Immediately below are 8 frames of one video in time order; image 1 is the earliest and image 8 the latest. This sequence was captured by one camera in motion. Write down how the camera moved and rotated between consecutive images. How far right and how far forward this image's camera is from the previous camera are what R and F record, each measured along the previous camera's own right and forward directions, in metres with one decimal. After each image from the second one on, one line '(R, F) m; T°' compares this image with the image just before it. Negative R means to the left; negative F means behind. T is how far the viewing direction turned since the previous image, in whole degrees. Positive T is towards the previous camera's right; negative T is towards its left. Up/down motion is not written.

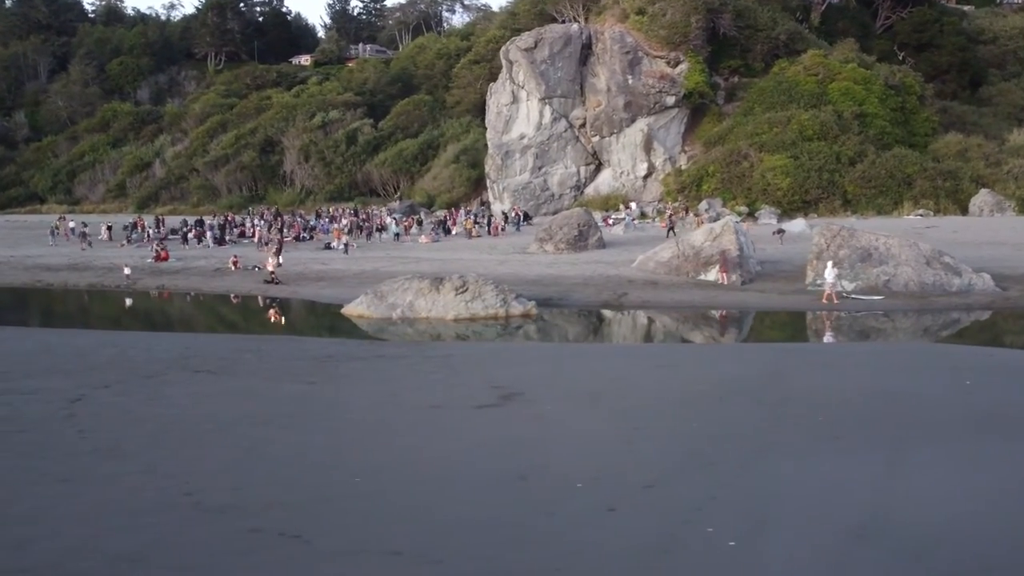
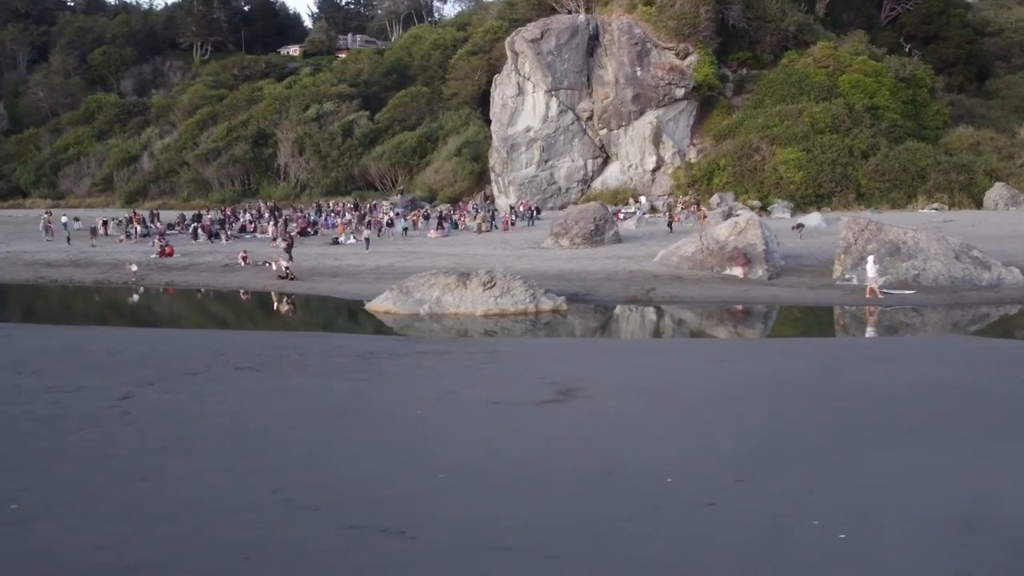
(-1.5, +0.7) m; +1°
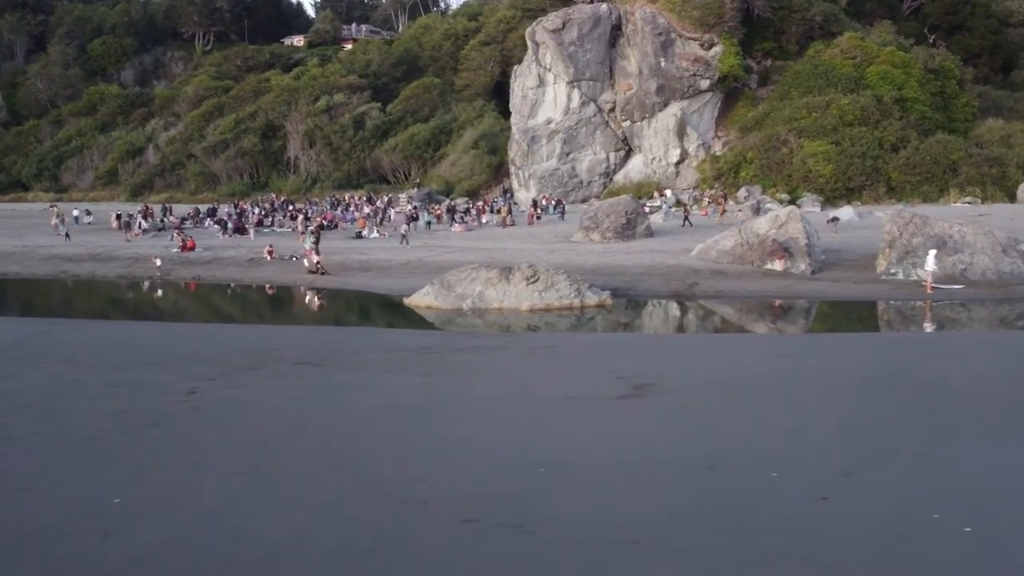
(-2.5, 0.0) m; 0°
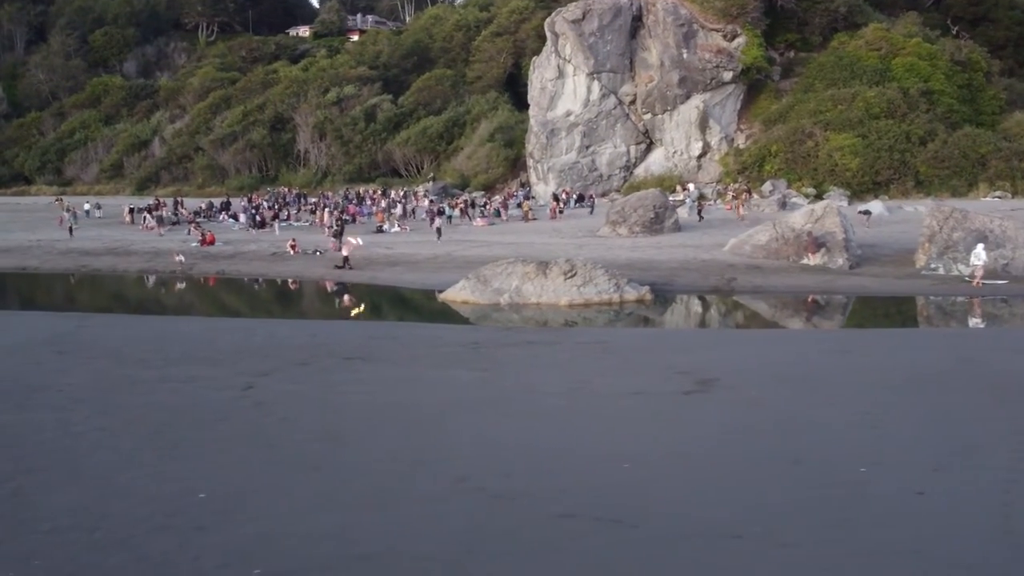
(-2.2, 0.0) m; 0°
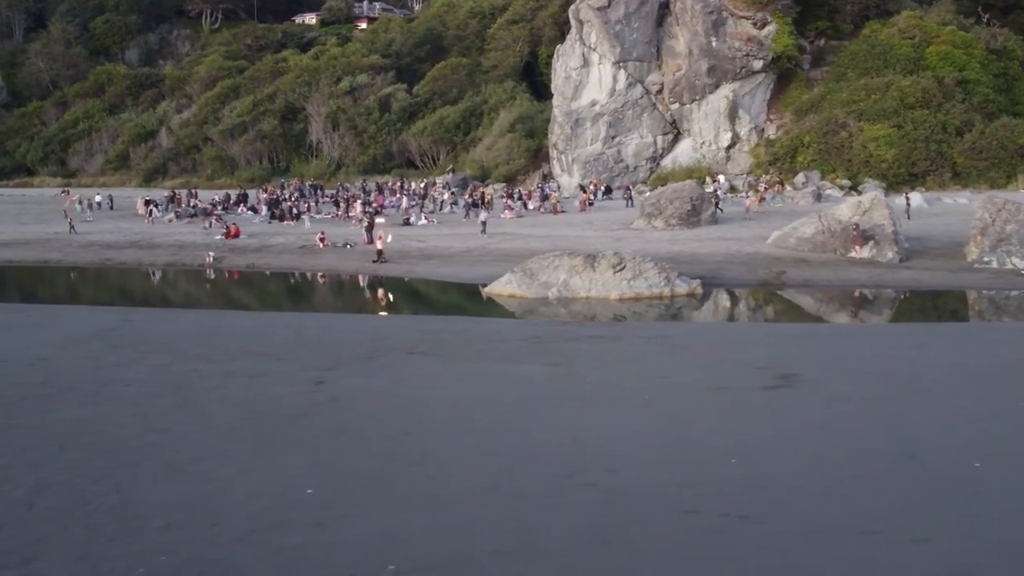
(-2.8, 0.0) m; 0°
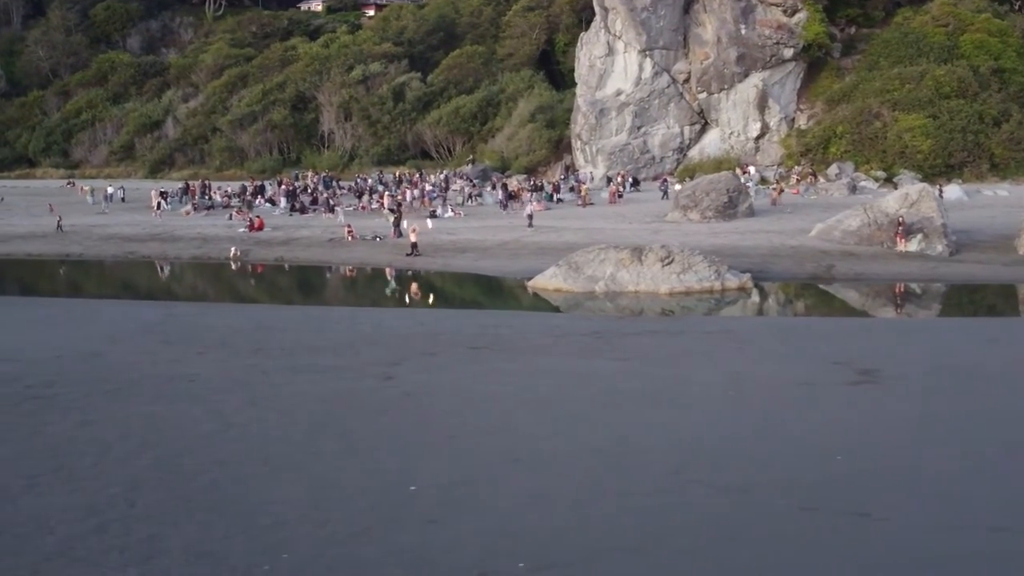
(-2.7, +0.1) m; 0°
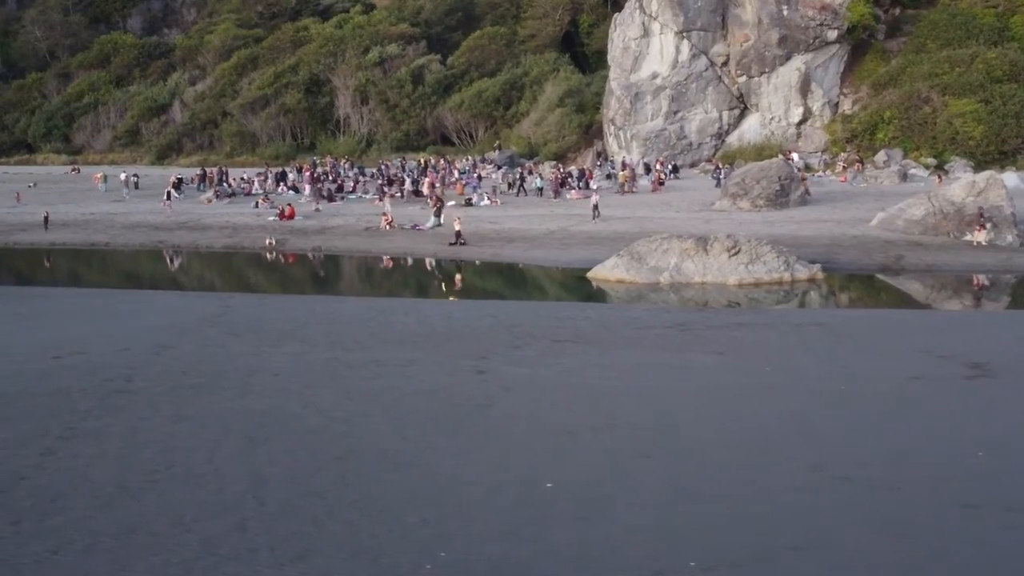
(-3.7, +0.2) m; 0°
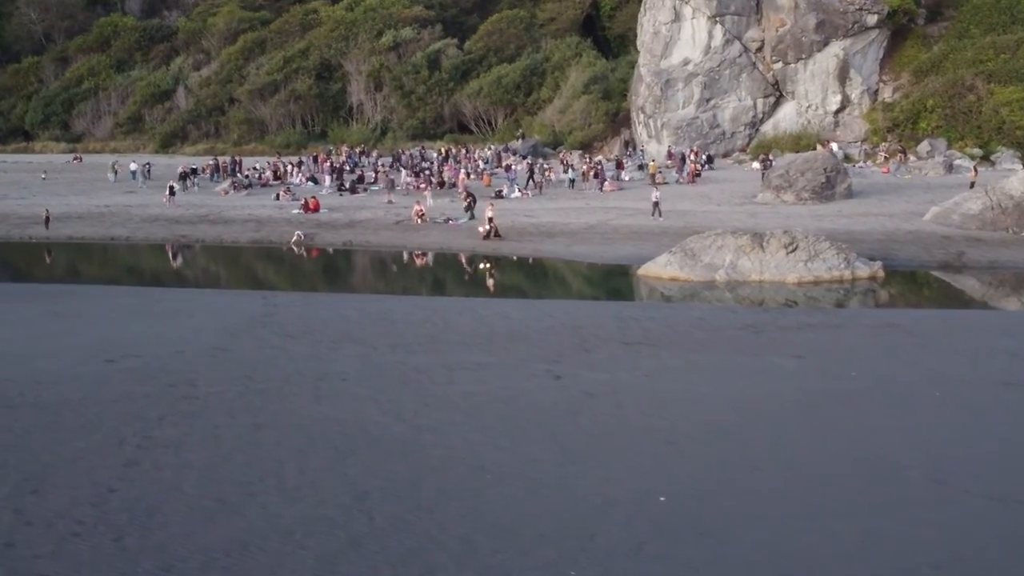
(-3.0, +0.3) m; 0°
